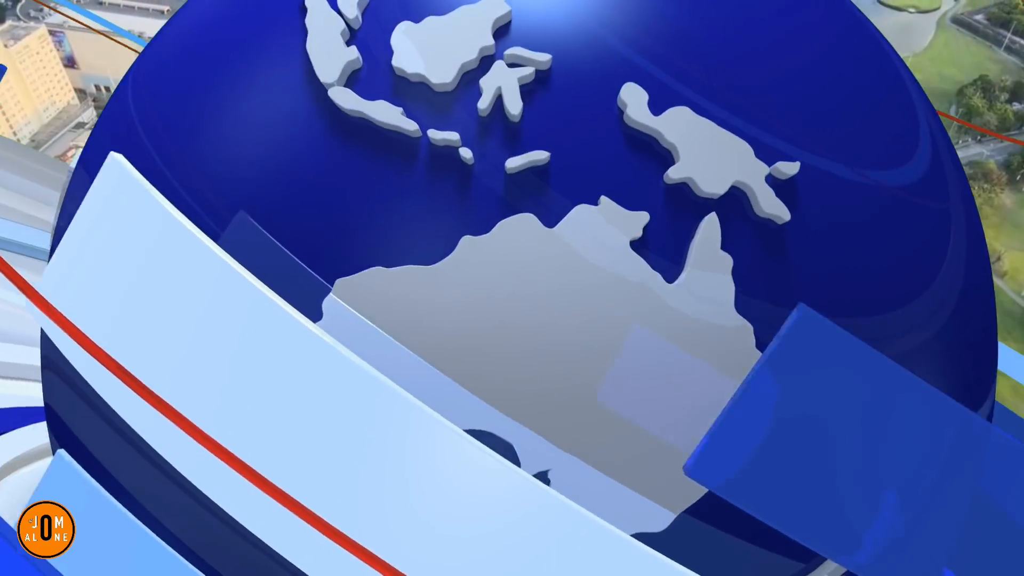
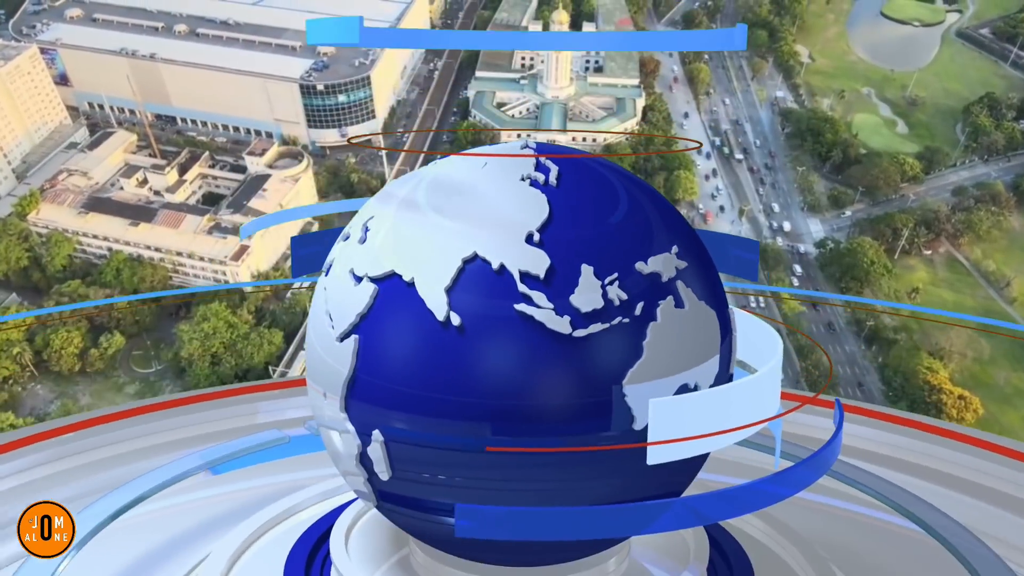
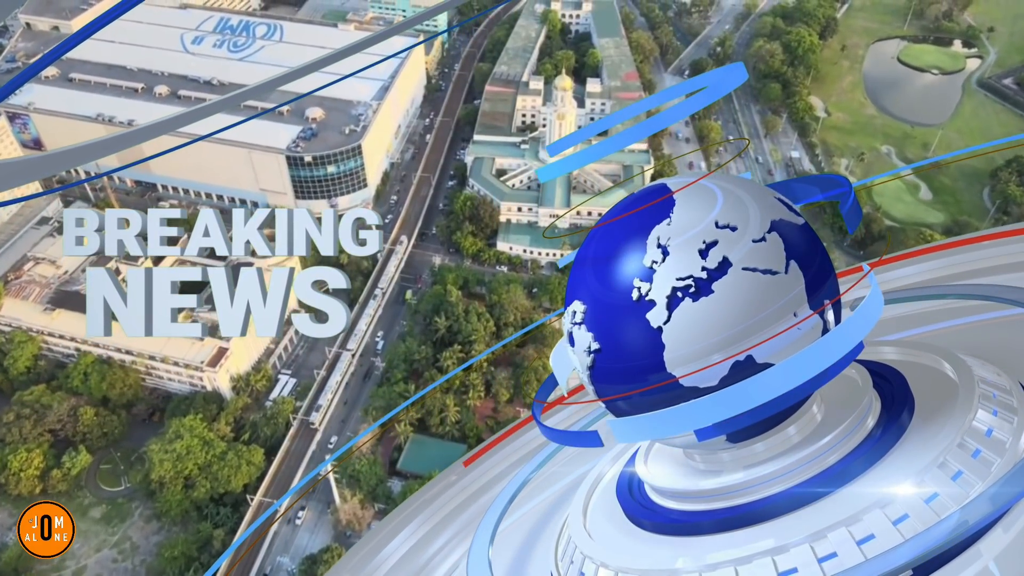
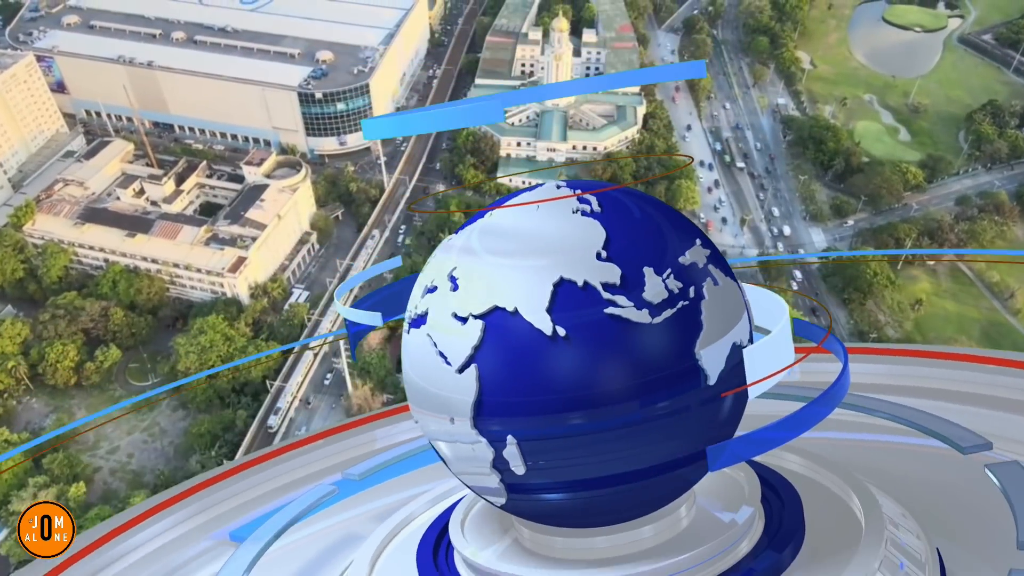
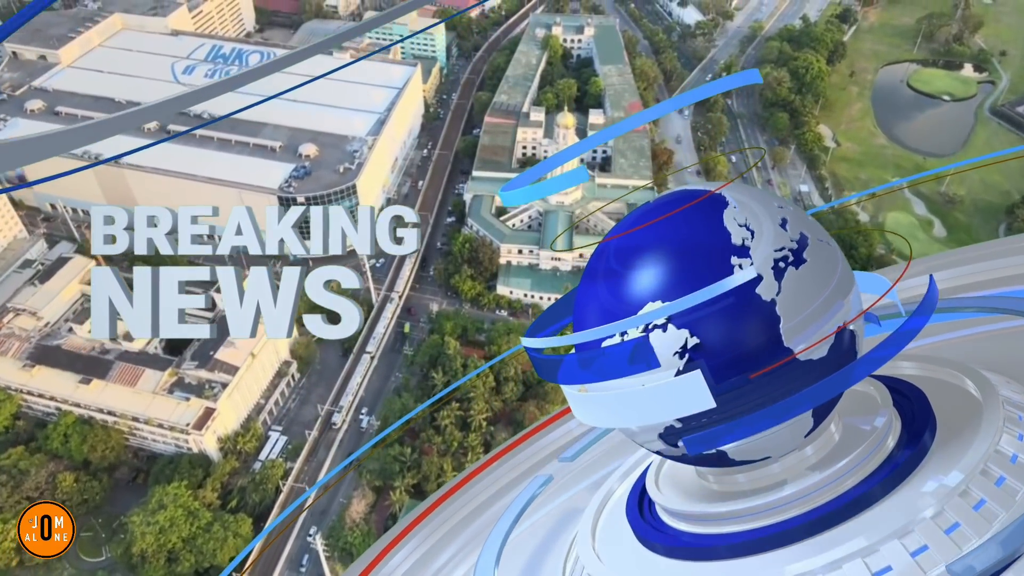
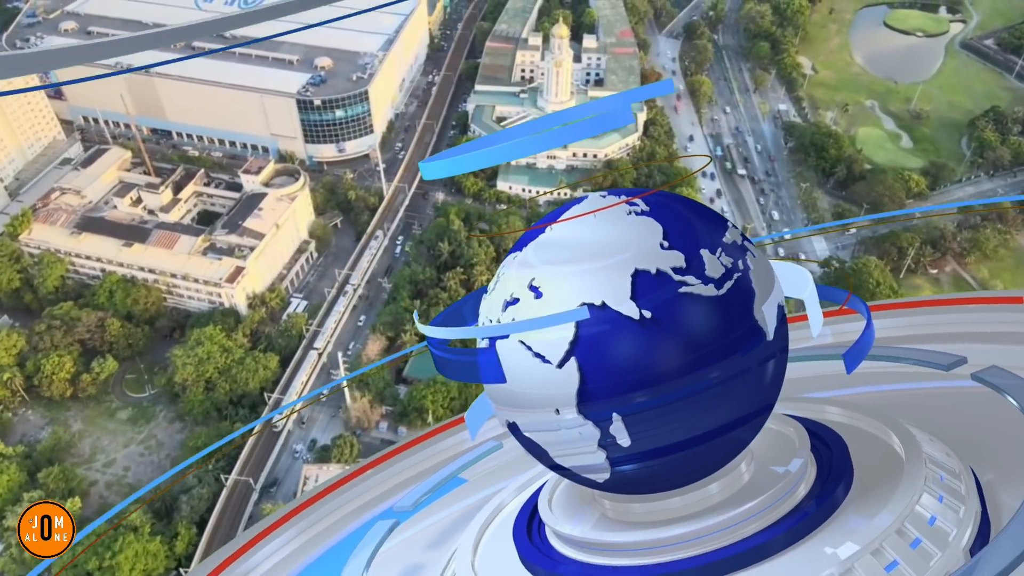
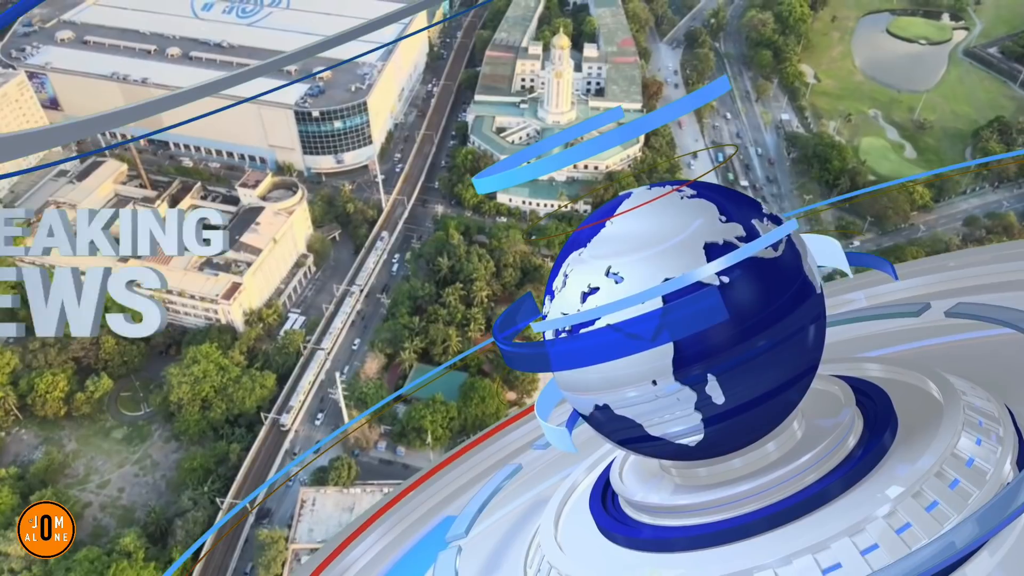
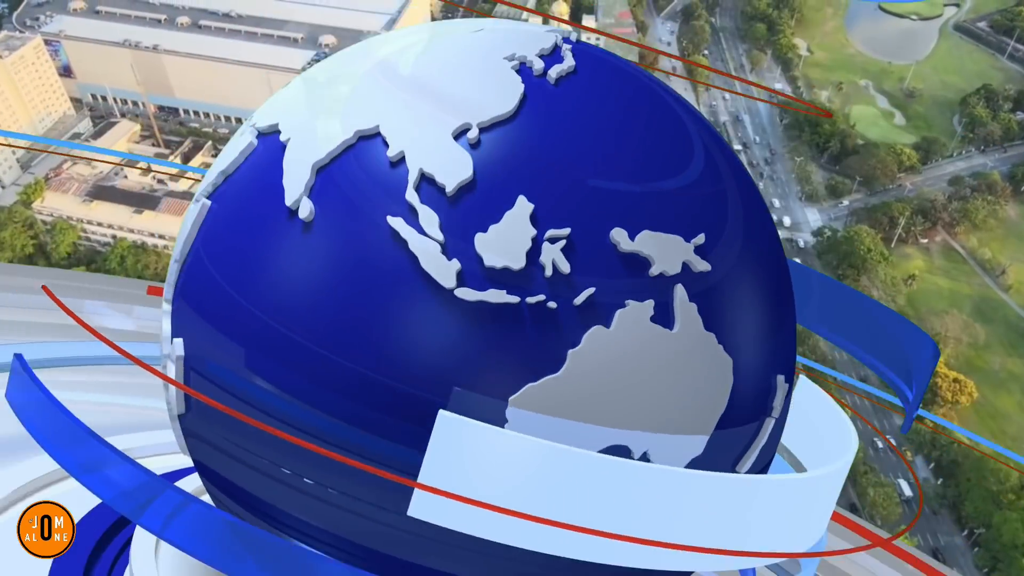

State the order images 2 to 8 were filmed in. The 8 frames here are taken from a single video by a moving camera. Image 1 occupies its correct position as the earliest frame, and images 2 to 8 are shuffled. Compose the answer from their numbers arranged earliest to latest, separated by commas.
8, 2, 4, 6, 7, 3, 5
